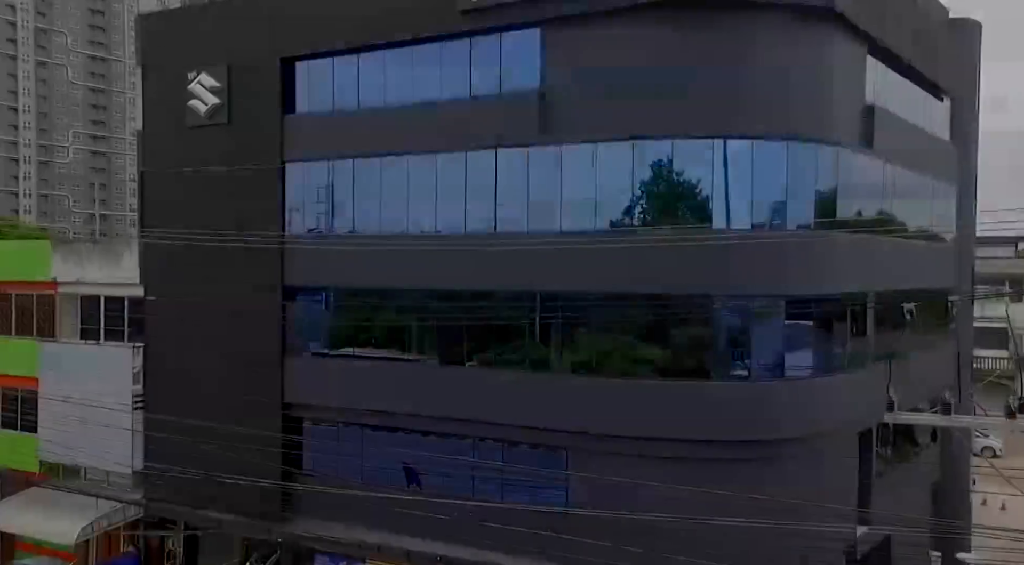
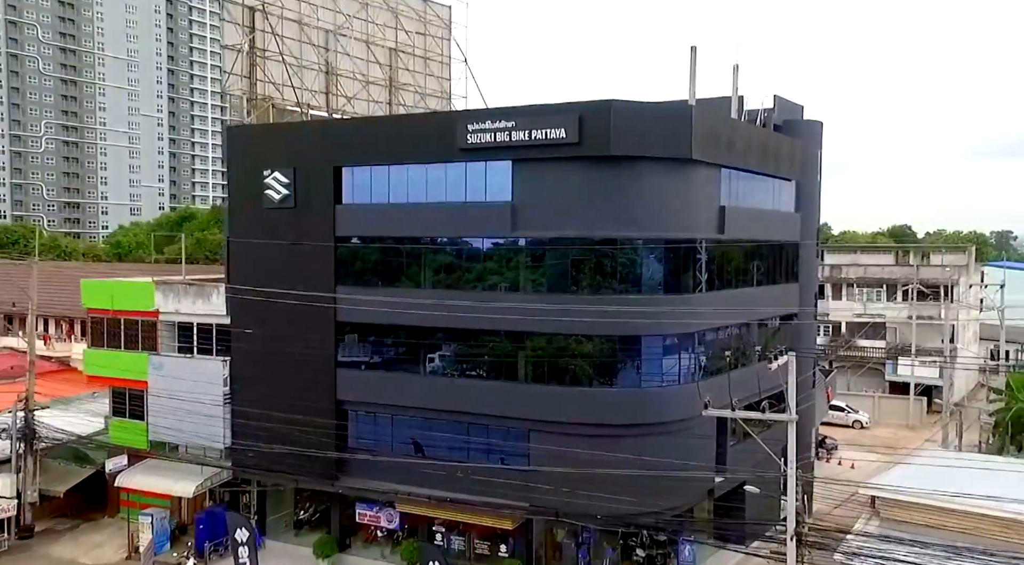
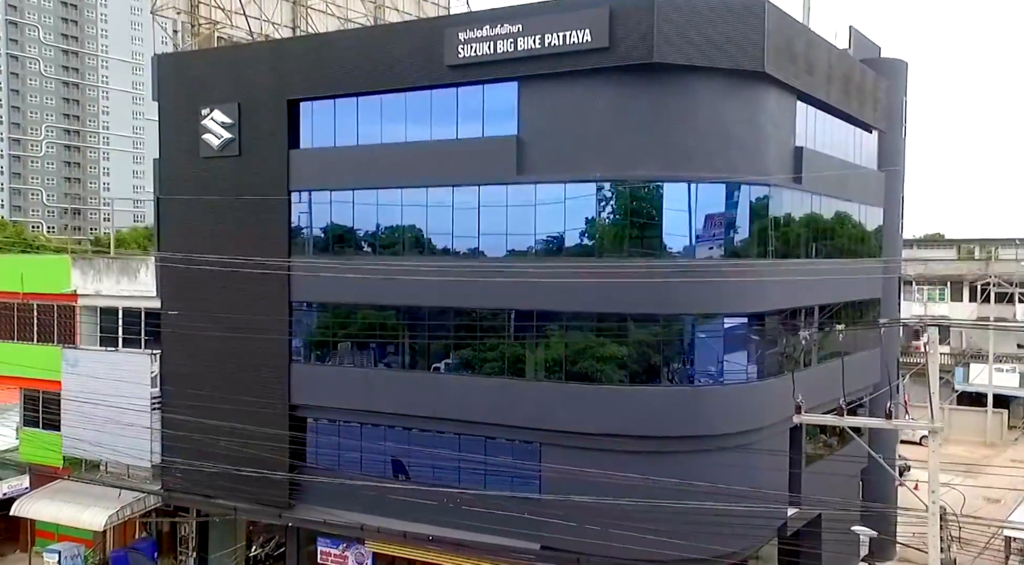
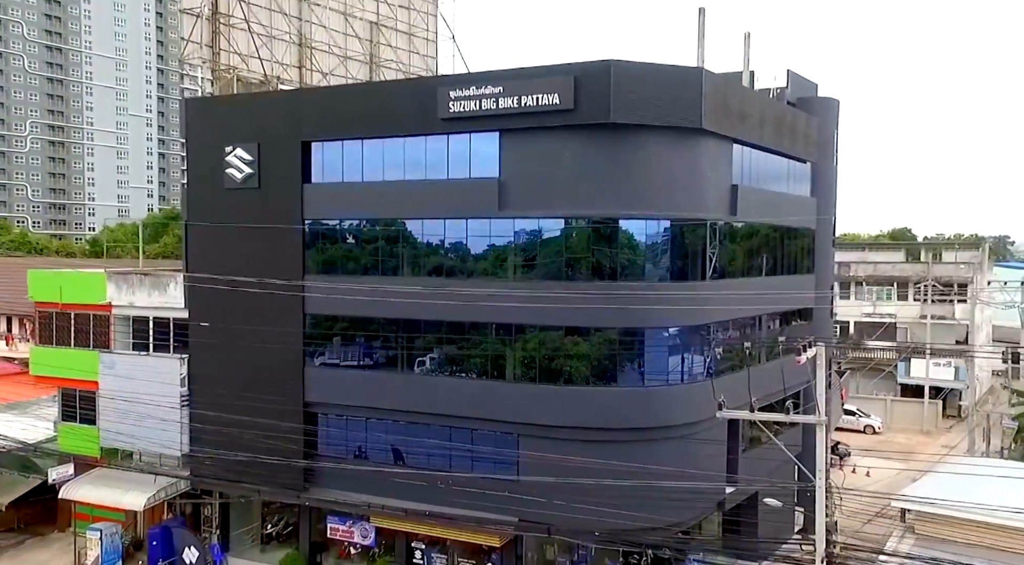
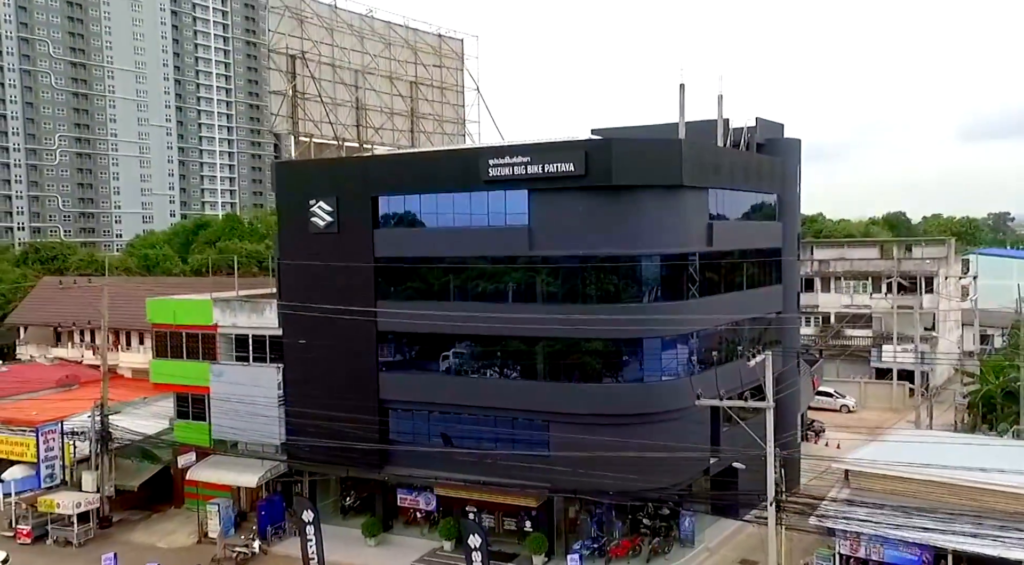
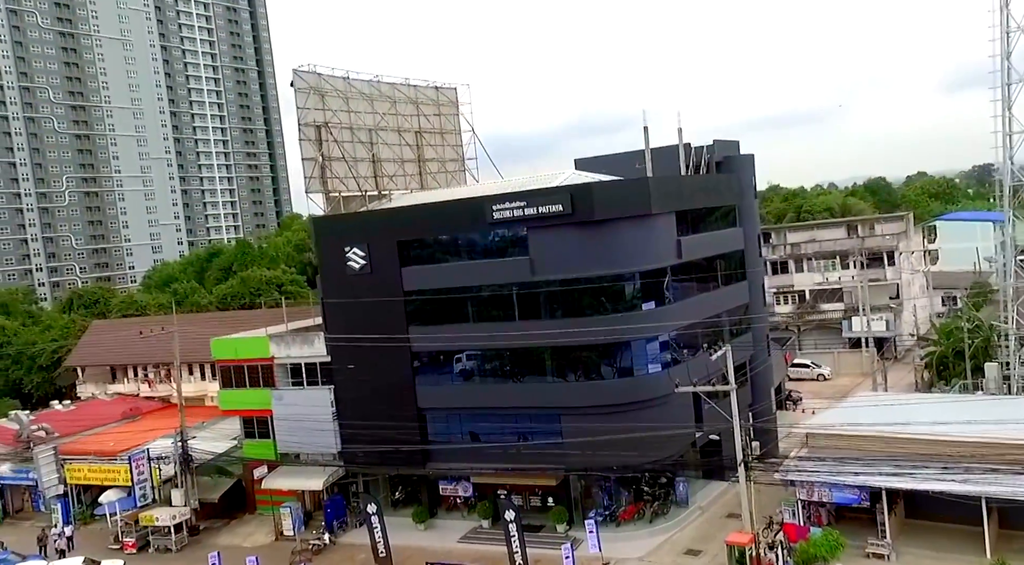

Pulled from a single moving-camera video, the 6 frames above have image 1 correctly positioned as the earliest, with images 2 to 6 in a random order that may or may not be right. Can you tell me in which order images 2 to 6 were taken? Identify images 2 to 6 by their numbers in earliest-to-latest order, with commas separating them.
3, 4, 2, 5, 6
